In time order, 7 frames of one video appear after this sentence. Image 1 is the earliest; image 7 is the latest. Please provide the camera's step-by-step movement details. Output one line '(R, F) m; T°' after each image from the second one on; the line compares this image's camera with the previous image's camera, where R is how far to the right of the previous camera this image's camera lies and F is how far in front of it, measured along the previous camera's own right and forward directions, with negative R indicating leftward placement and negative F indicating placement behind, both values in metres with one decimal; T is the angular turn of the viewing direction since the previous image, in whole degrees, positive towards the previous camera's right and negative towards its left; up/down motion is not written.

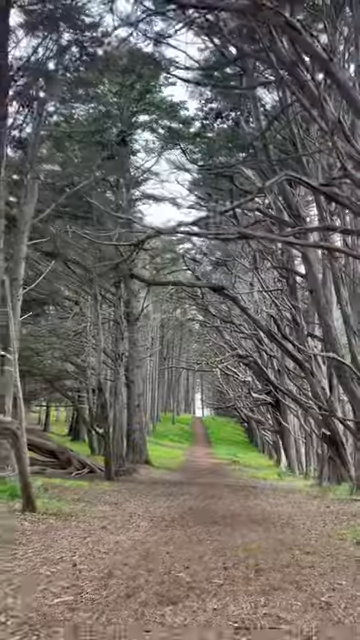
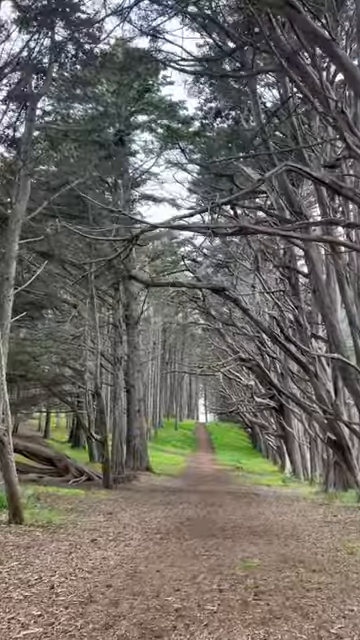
(+0.1, +0.3) m; 0°
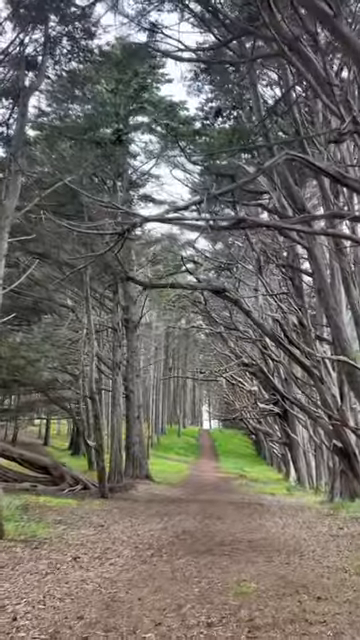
(+0.1, +0.4) m; 0°
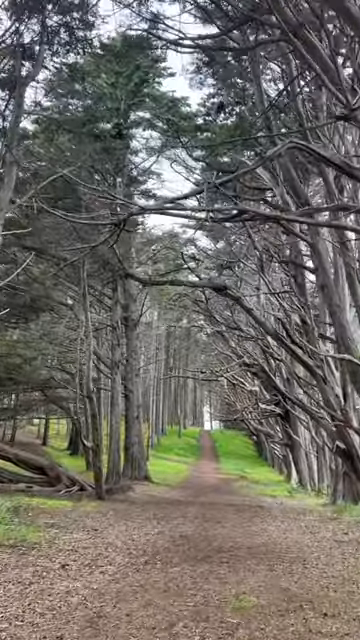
(0.0, +0.2) m; 0°
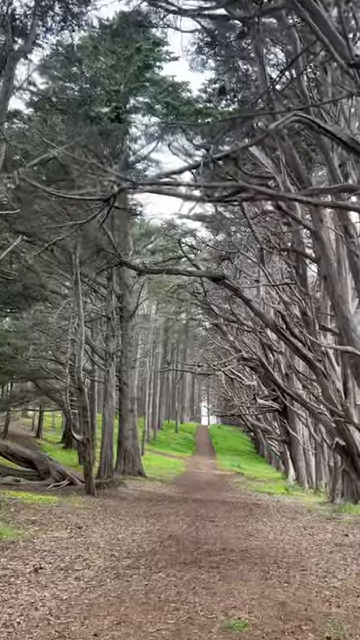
(+0.1, +0.4) m; 0°
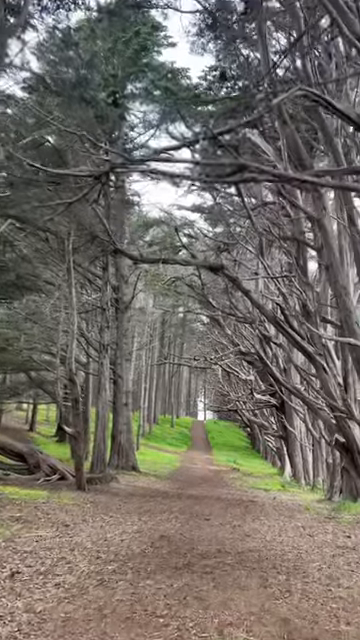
(0.0, +0.3) m; 0°
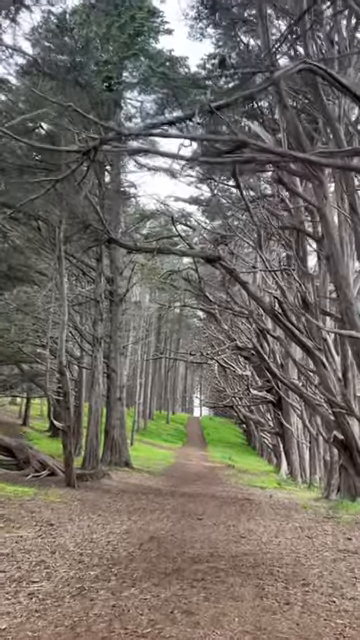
(0.0, +0.3) m; 0°
